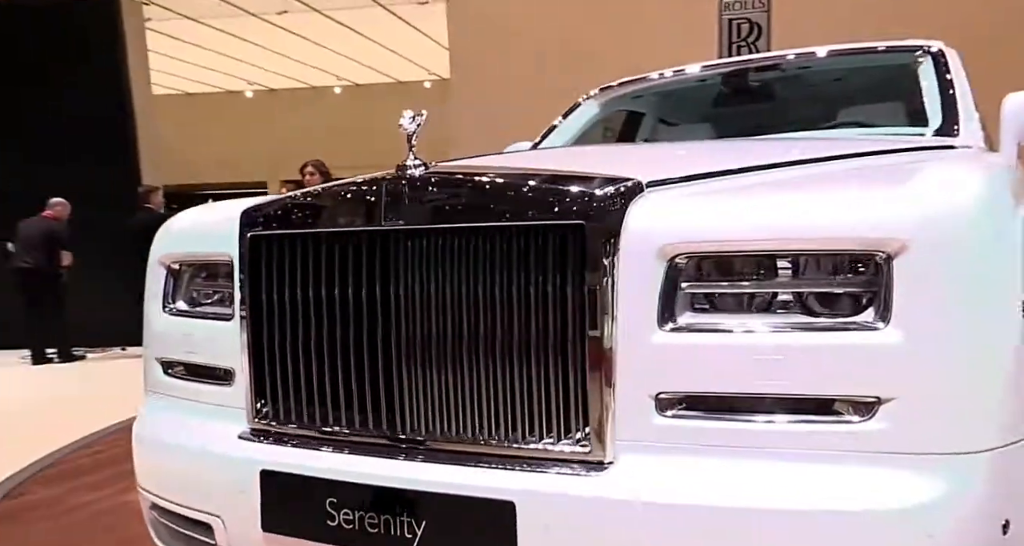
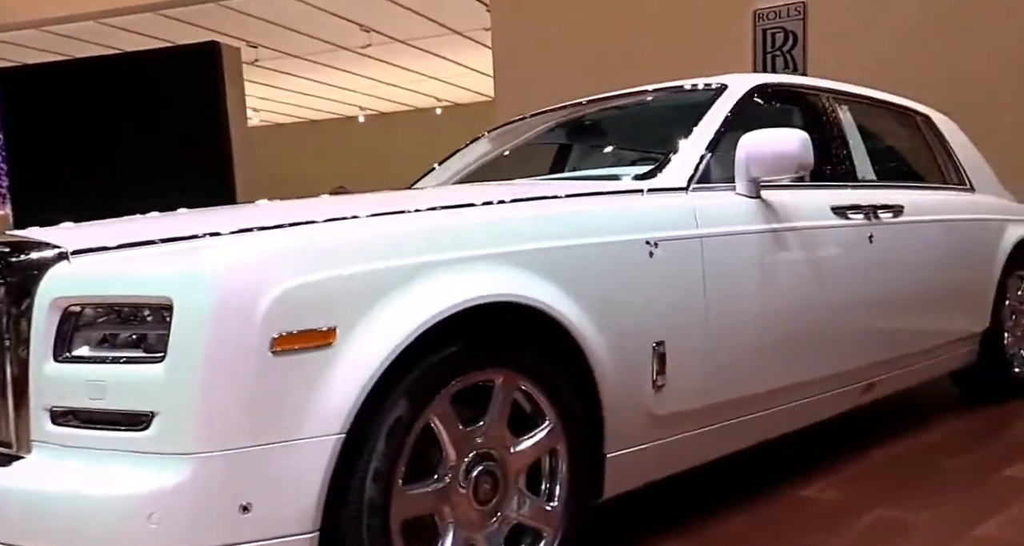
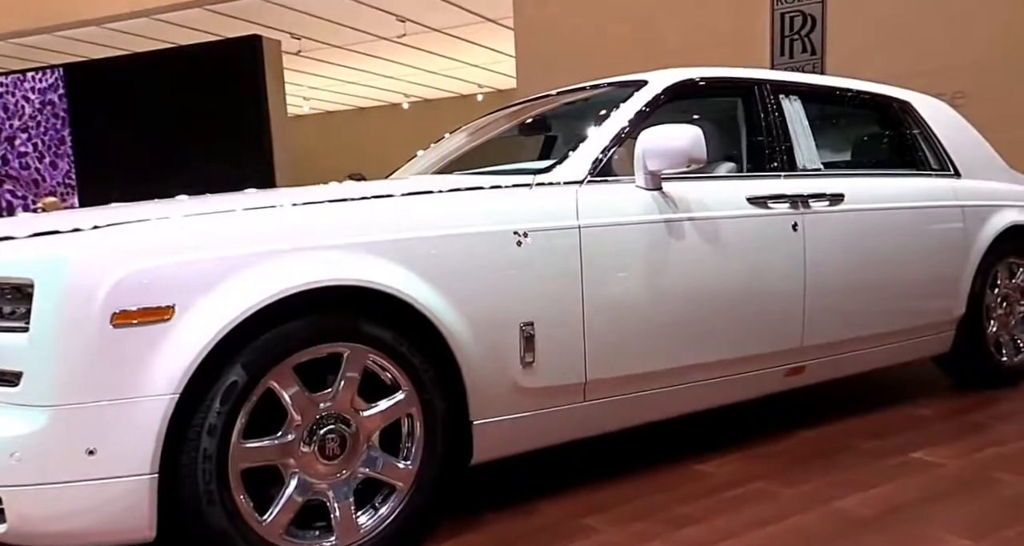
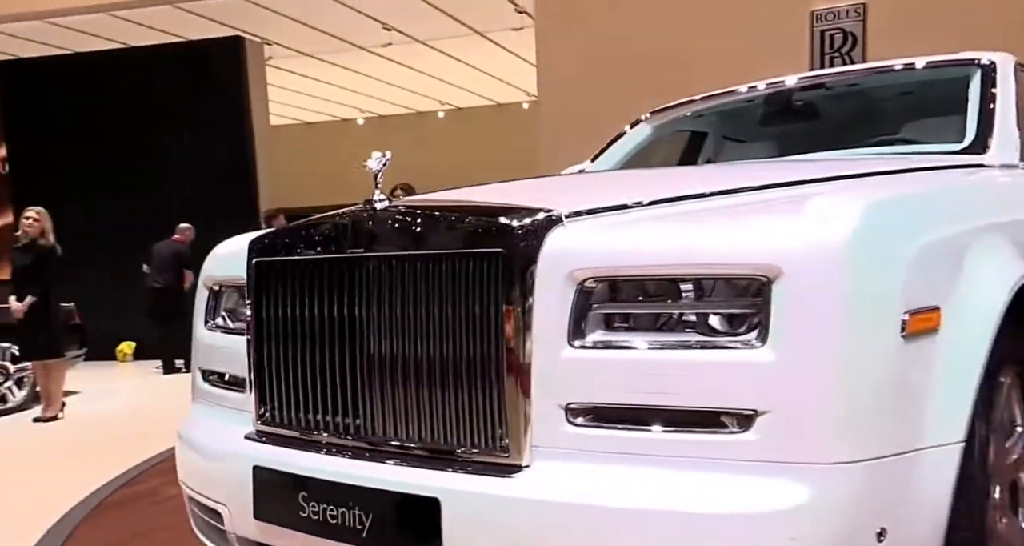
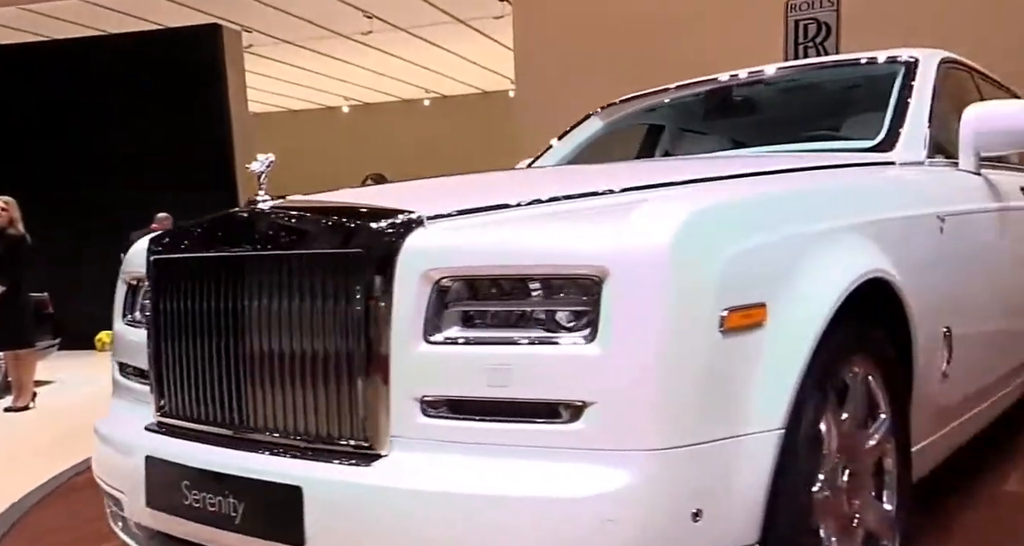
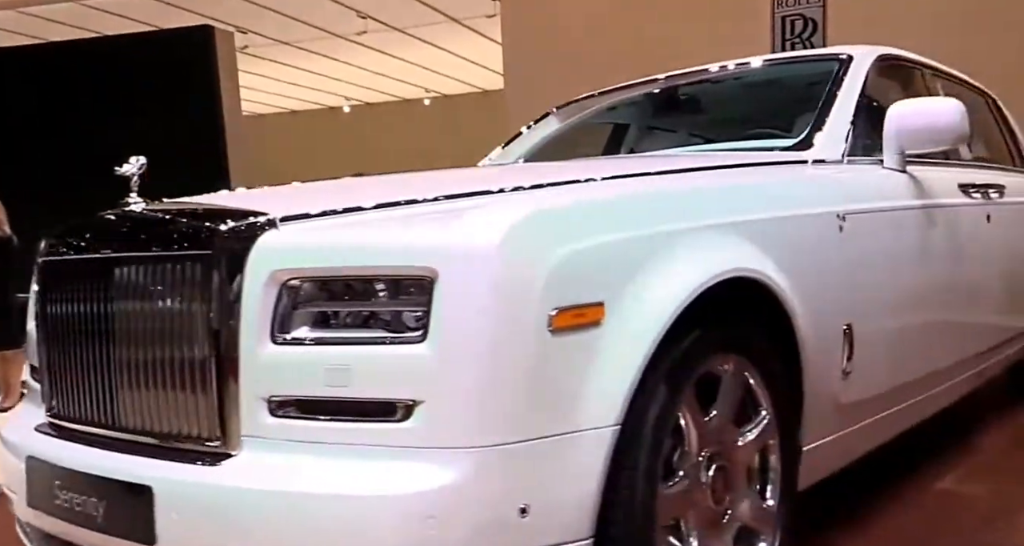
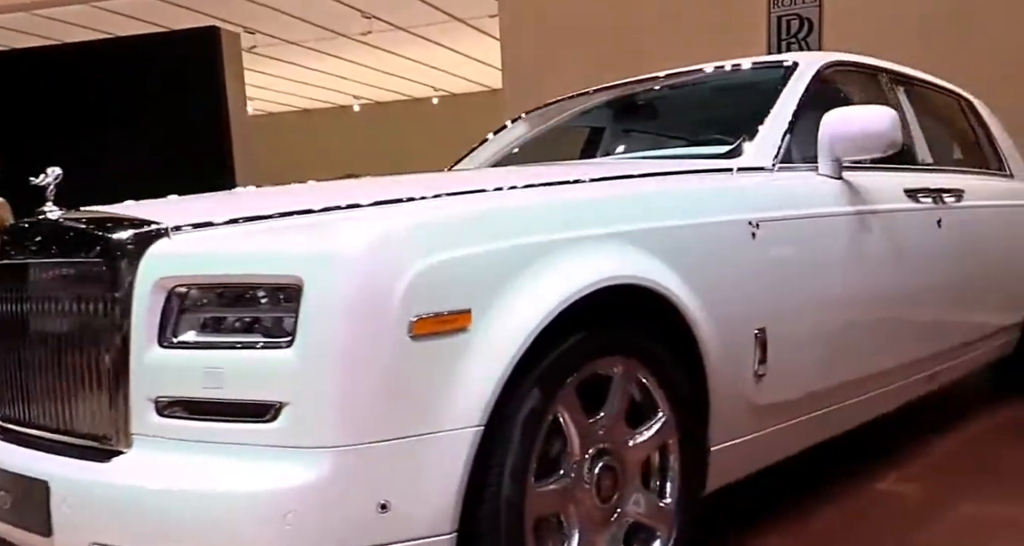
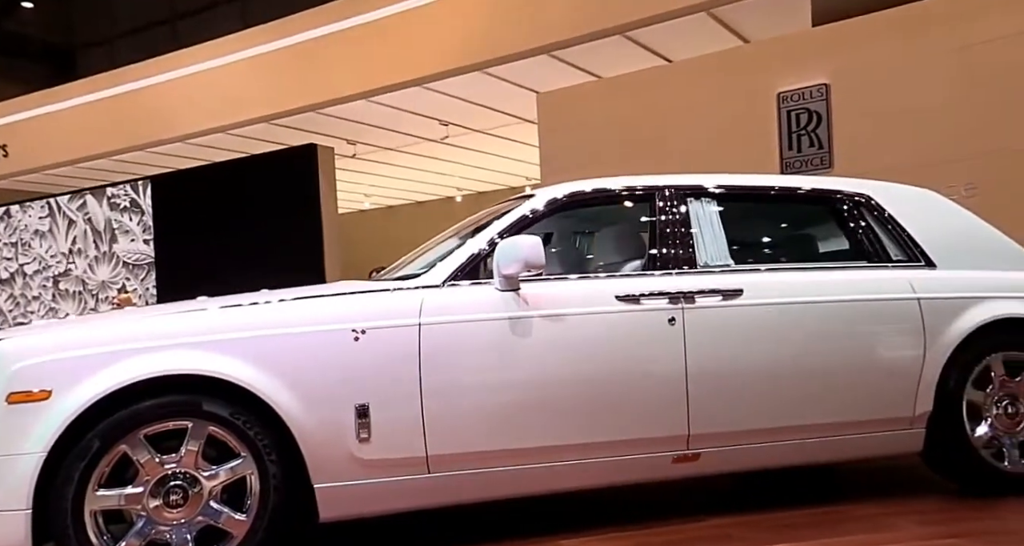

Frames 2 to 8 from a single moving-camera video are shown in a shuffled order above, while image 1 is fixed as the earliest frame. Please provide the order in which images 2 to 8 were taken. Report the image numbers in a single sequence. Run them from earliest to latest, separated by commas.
4, 5, 6, 7, 2, 3, 8
